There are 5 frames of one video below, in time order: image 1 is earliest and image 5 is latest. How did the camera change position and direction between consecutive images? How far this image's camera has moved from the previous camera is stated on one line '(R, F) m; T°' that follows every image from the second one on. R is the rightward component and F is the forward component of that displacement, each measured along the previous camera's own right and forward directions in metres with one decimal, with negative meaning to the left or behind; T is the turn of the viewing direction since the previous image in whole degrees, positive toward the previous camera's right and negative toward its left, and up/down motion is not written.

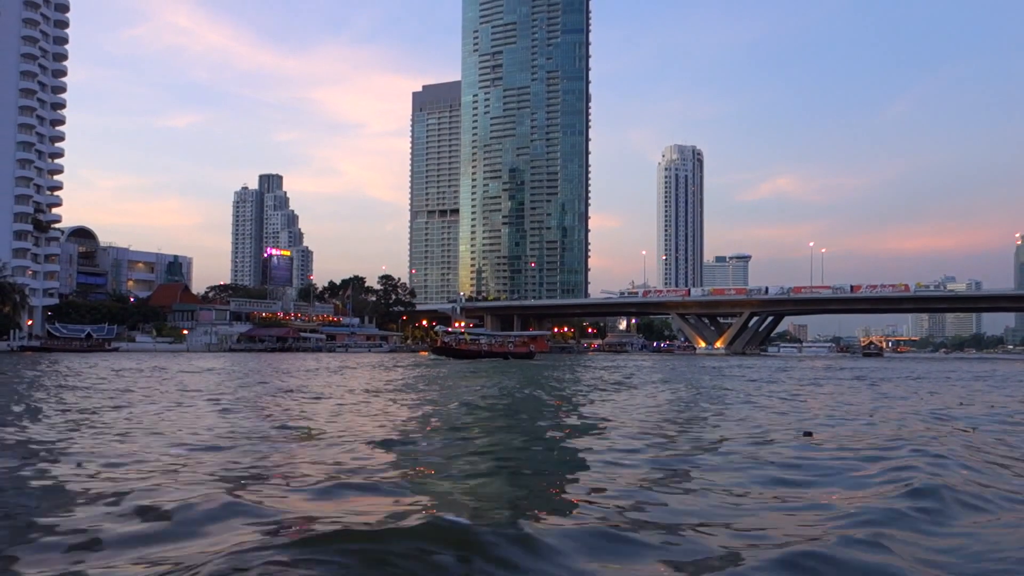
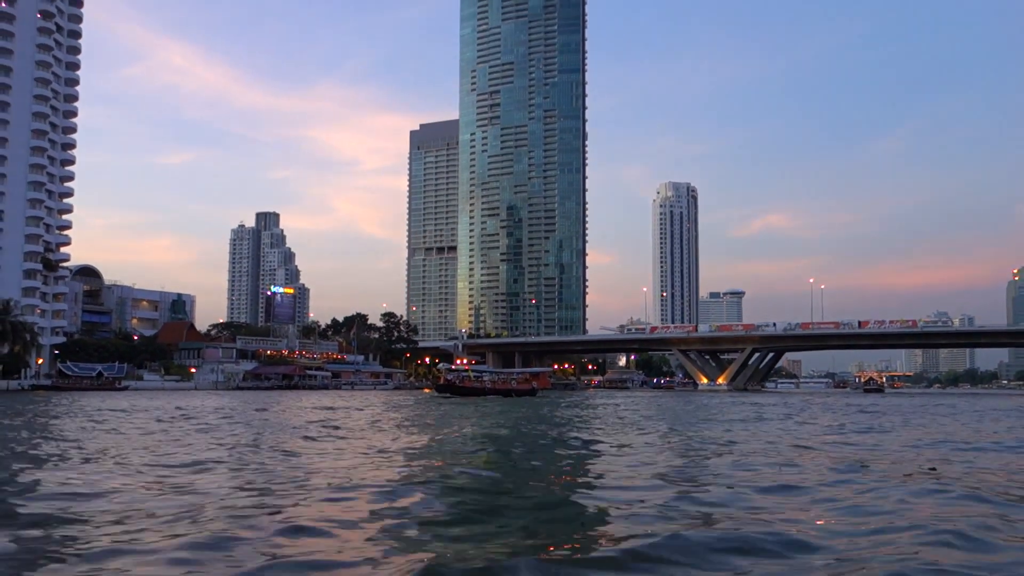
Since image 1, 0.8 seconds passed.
(-1.2, -0.7) m; 0°
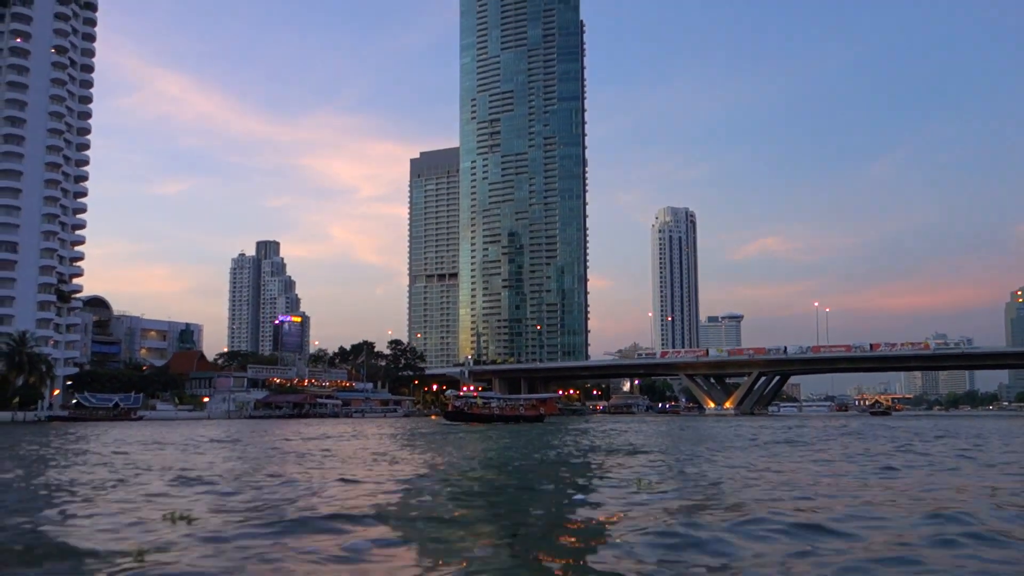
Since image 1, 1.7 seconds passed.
(-1.2, -0.7) m; 0°
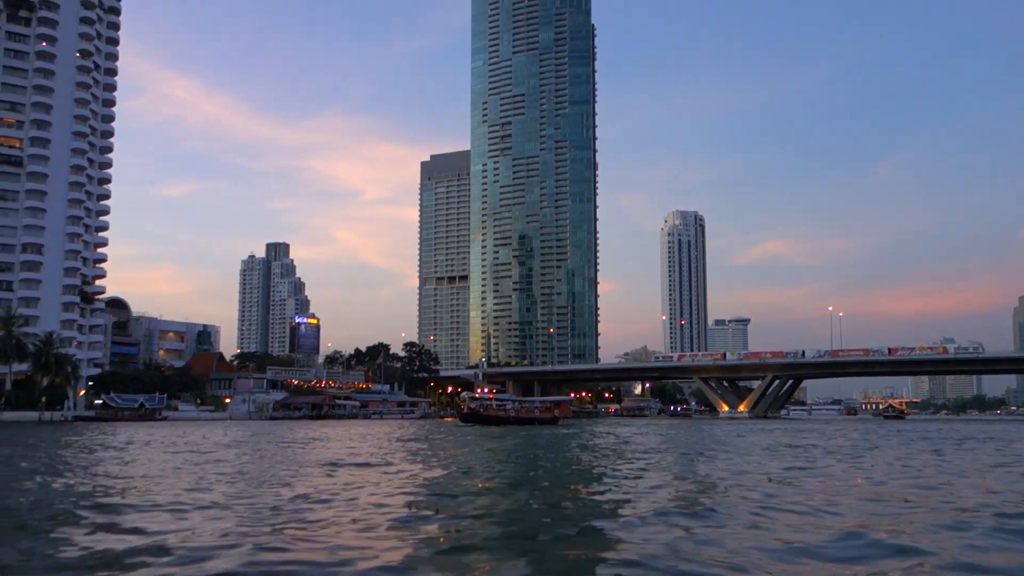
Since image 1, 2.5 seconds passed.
(-1.2, -0.7) m; 0°
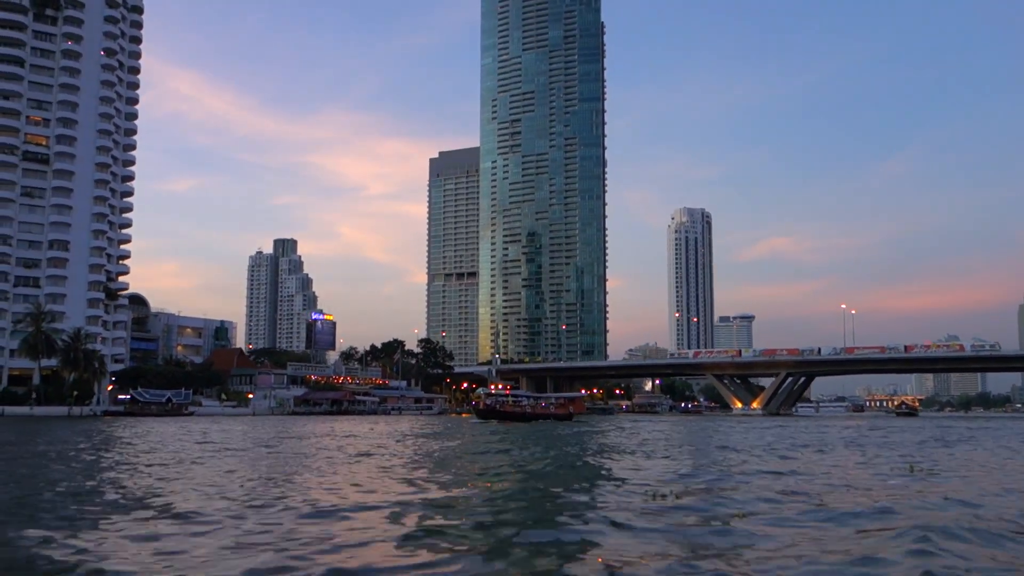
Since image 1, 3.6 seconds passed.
(-1.6, -0.8) m; 0°
